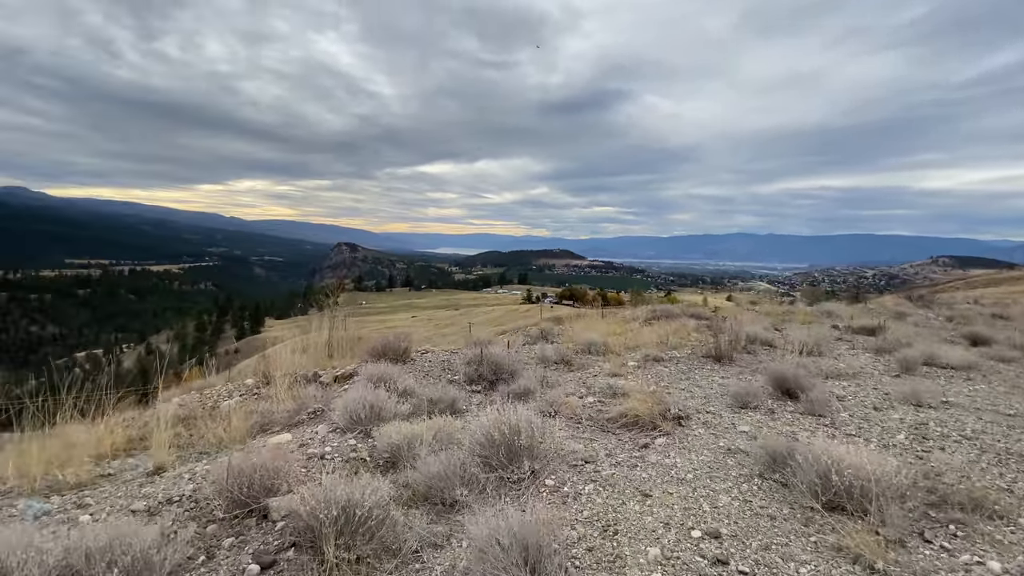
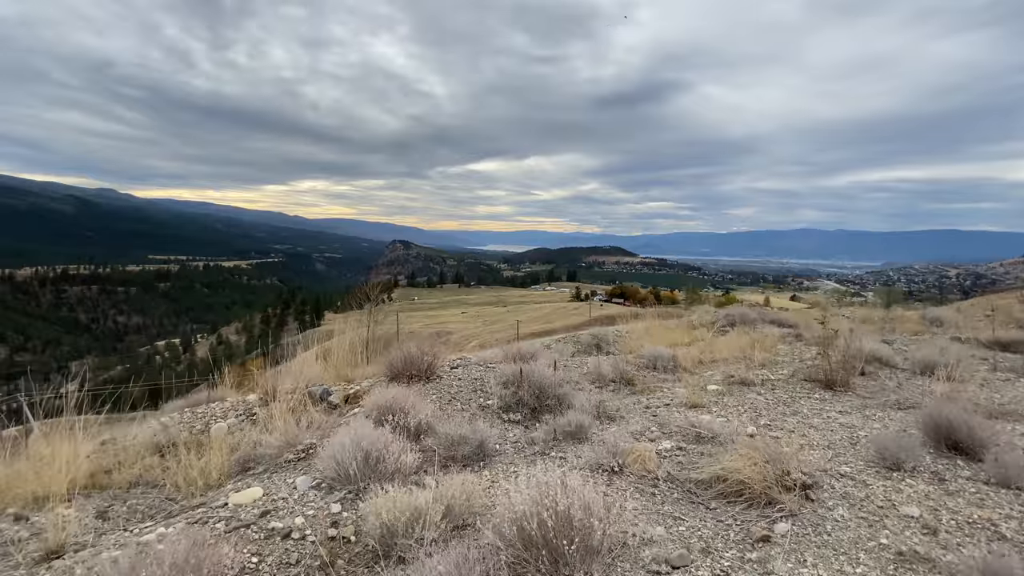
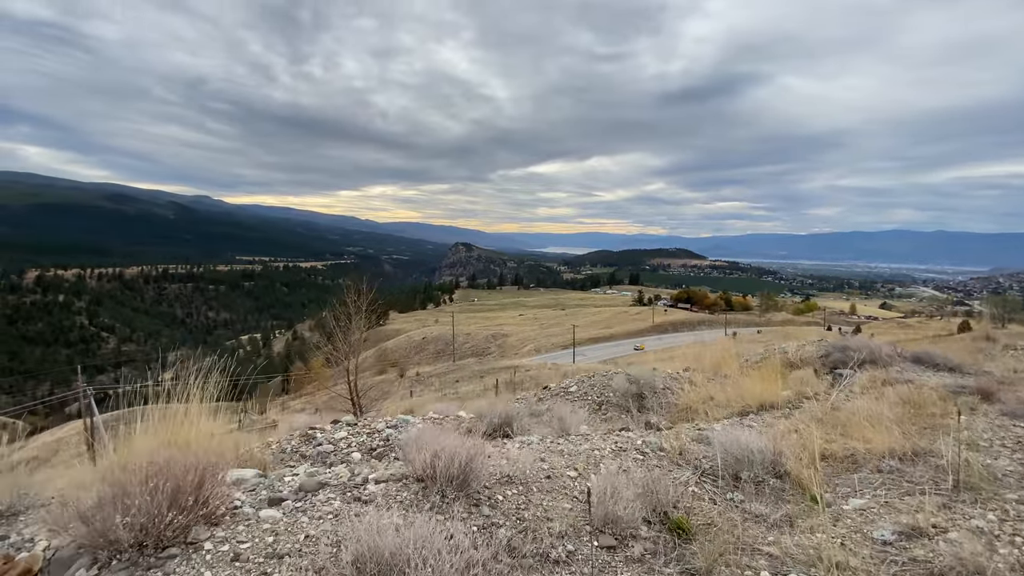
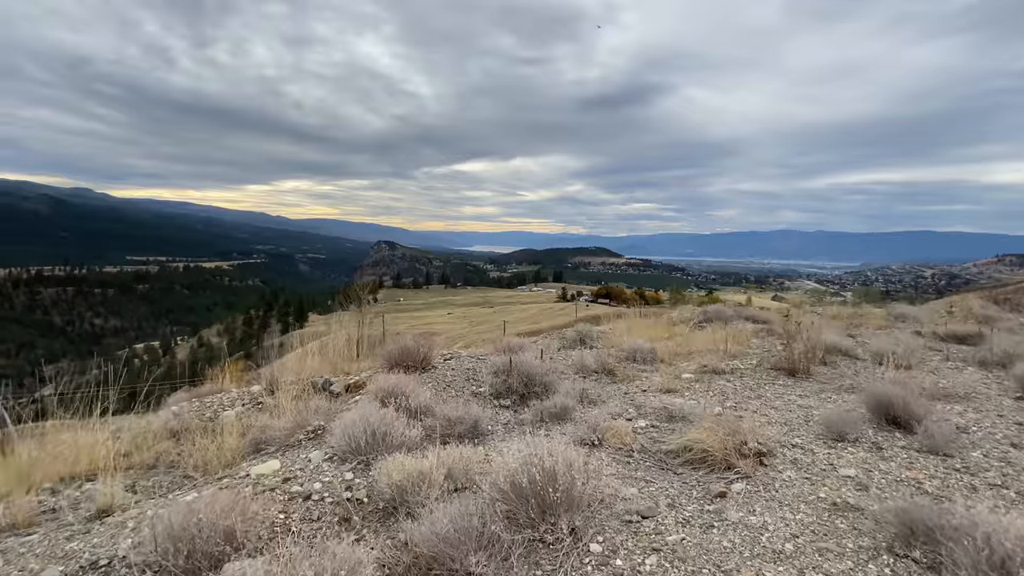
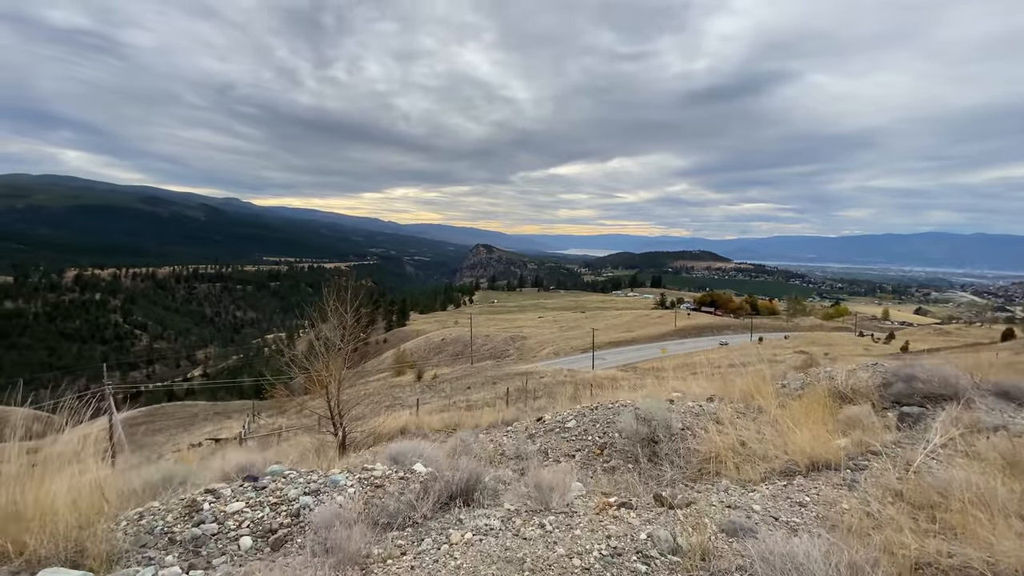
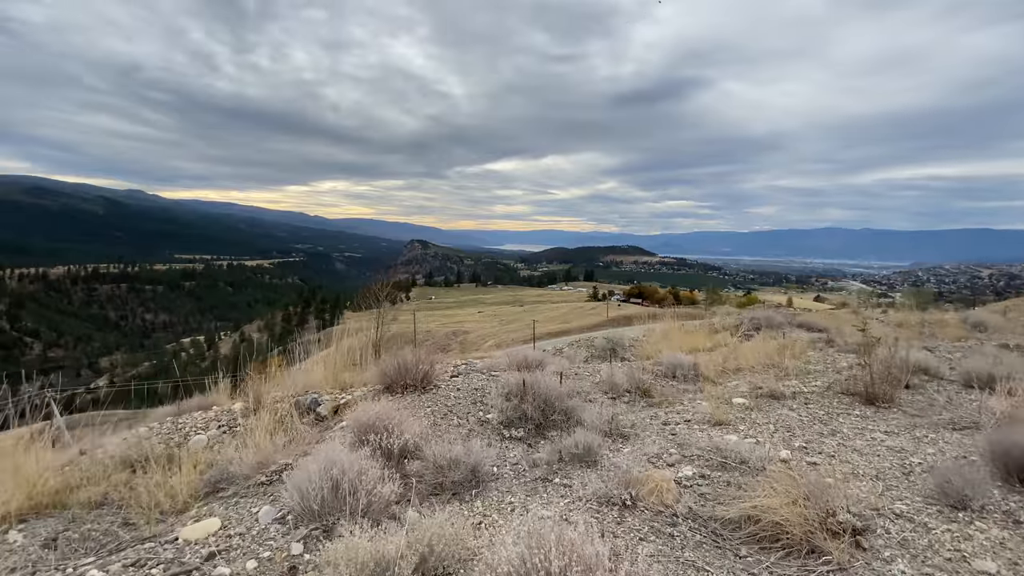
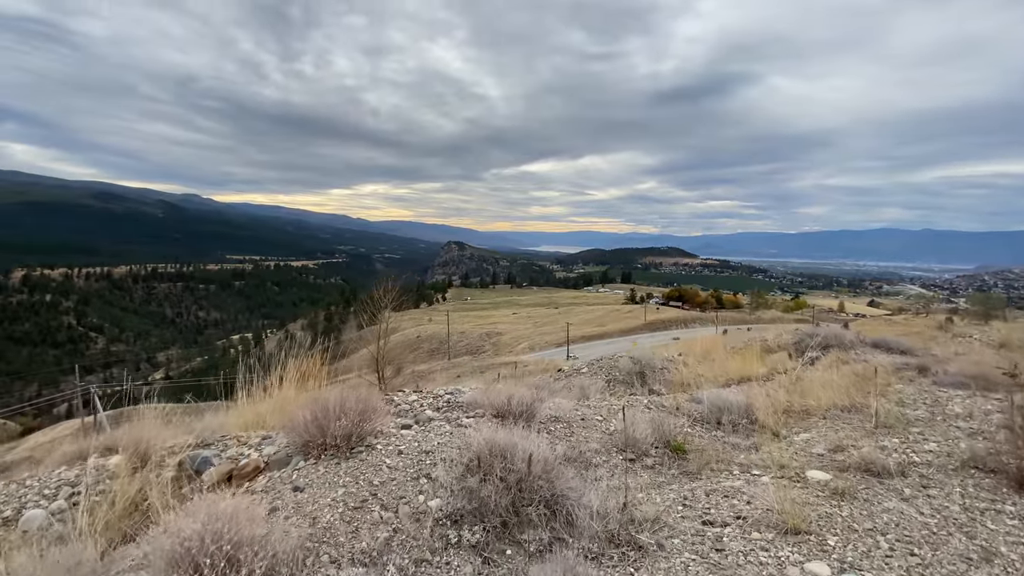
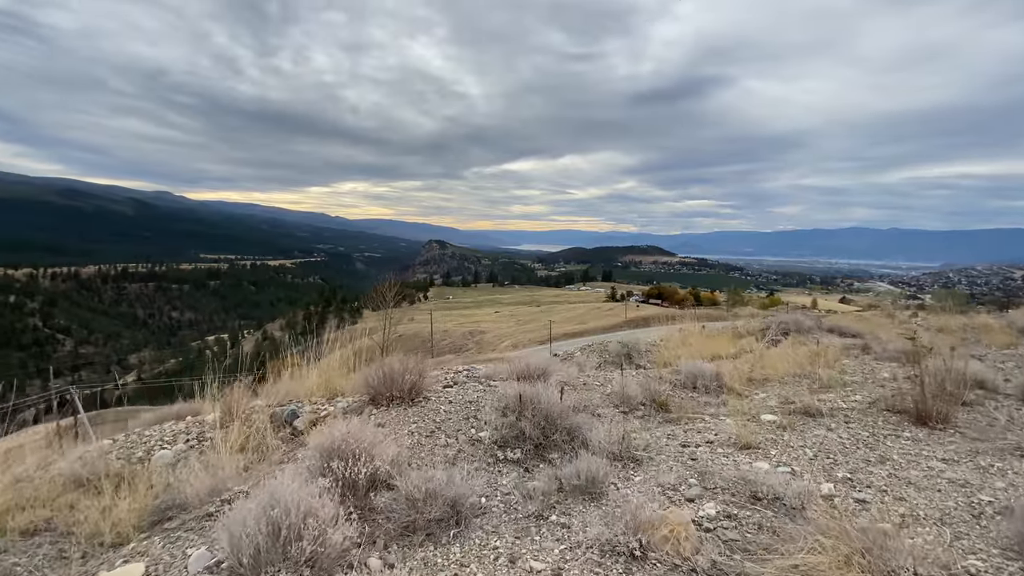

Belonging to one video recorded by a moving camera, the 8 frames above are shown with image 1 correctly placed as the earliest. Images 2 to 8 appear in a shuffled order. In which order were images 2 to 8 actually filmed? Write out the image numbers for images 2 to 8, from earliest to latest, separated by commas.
4, 2, 6, 8, 7, 3, 5
